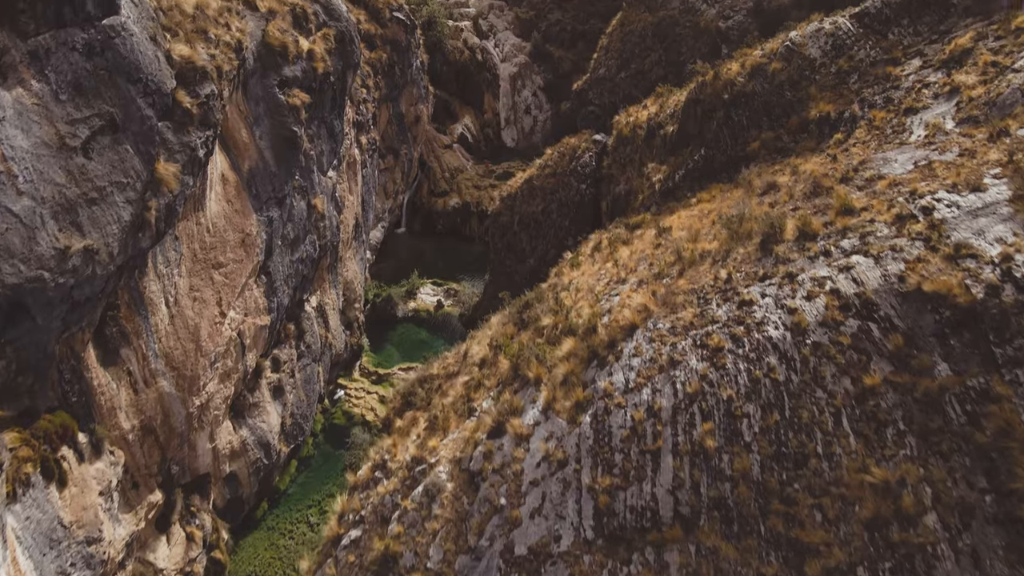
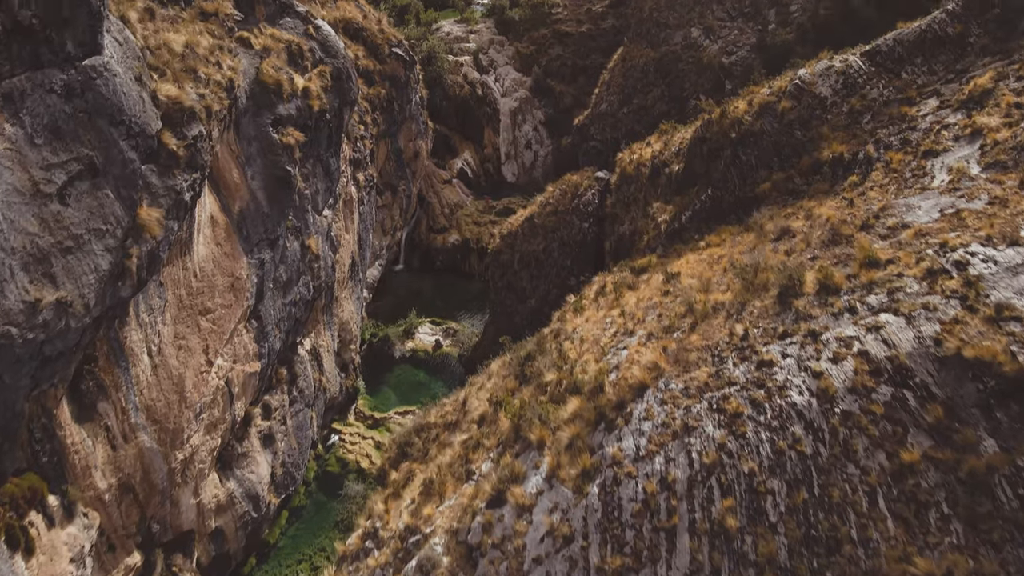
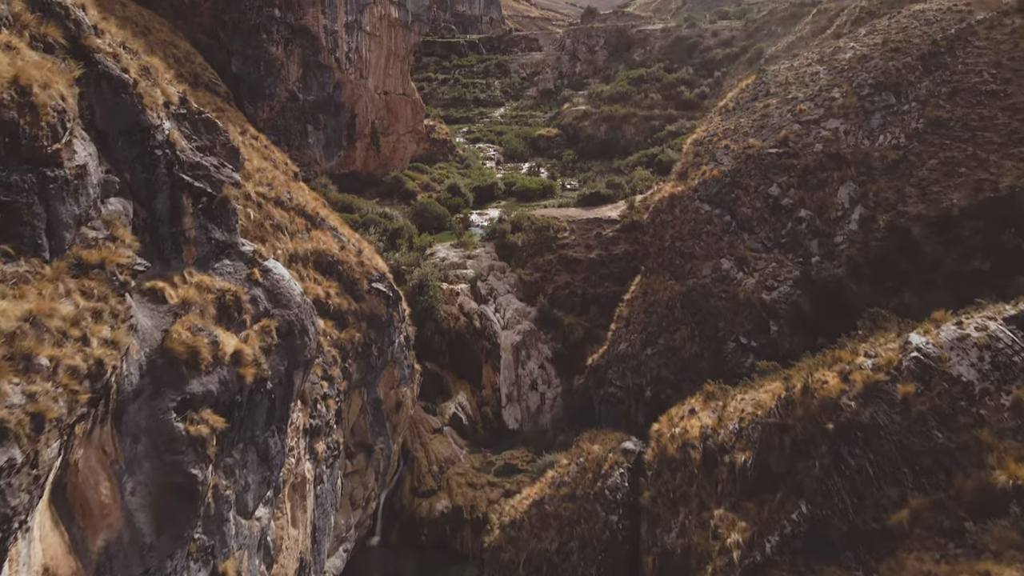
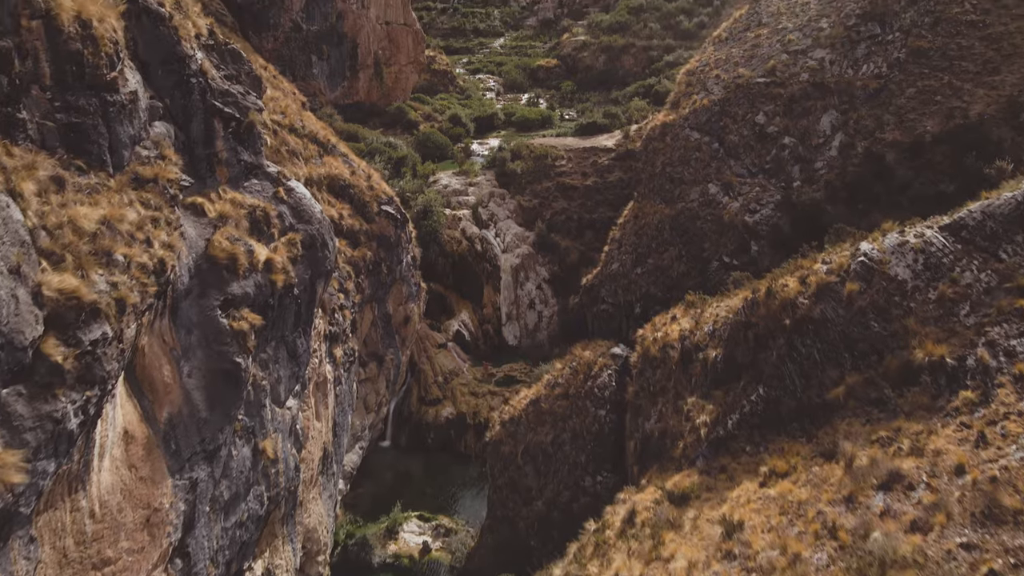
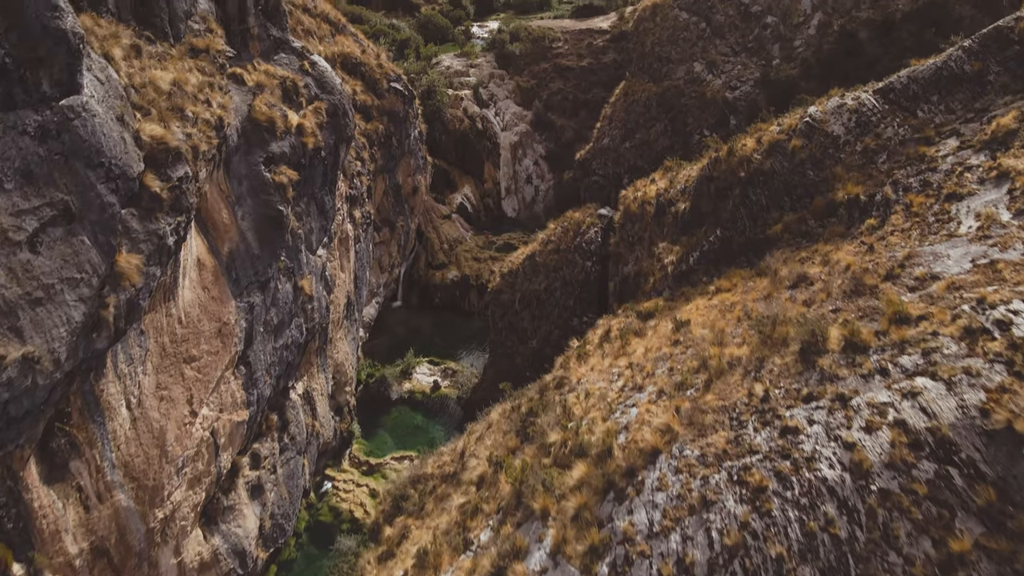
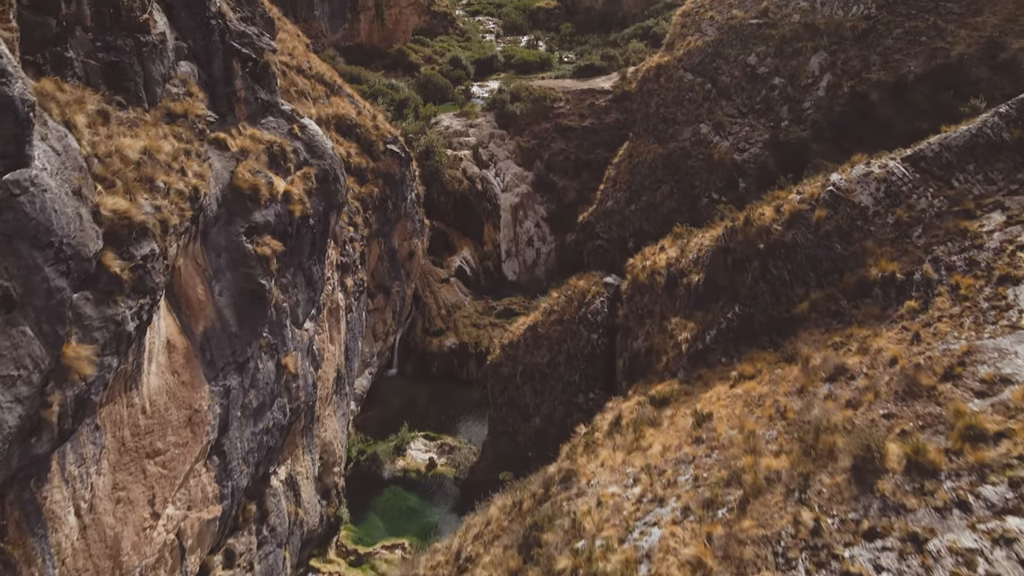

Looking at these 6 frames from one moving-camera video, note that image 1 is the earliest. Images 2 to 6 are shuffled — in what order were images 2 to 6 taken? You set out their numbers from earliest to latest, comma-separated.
2, 5, 6, 4, 3
